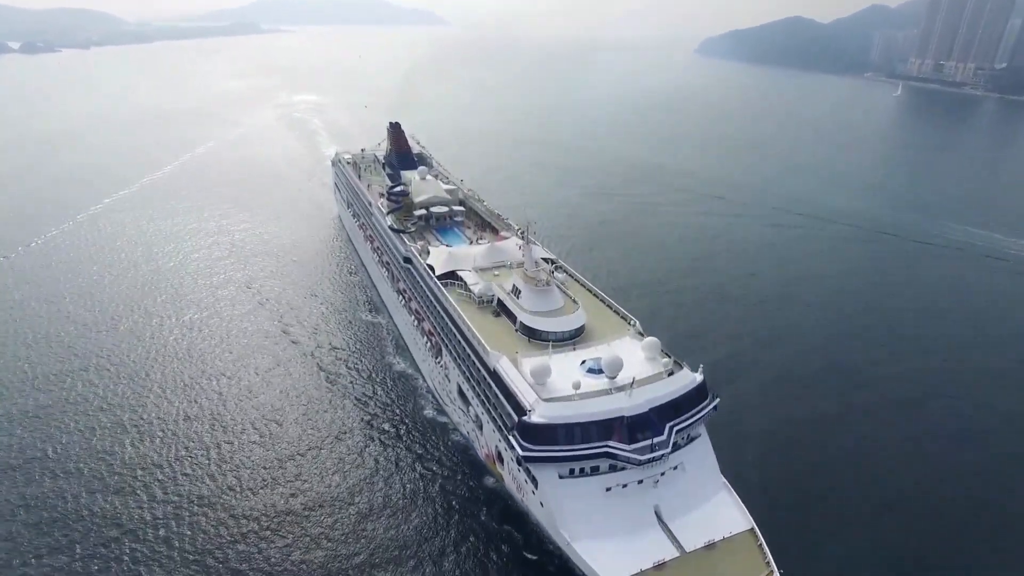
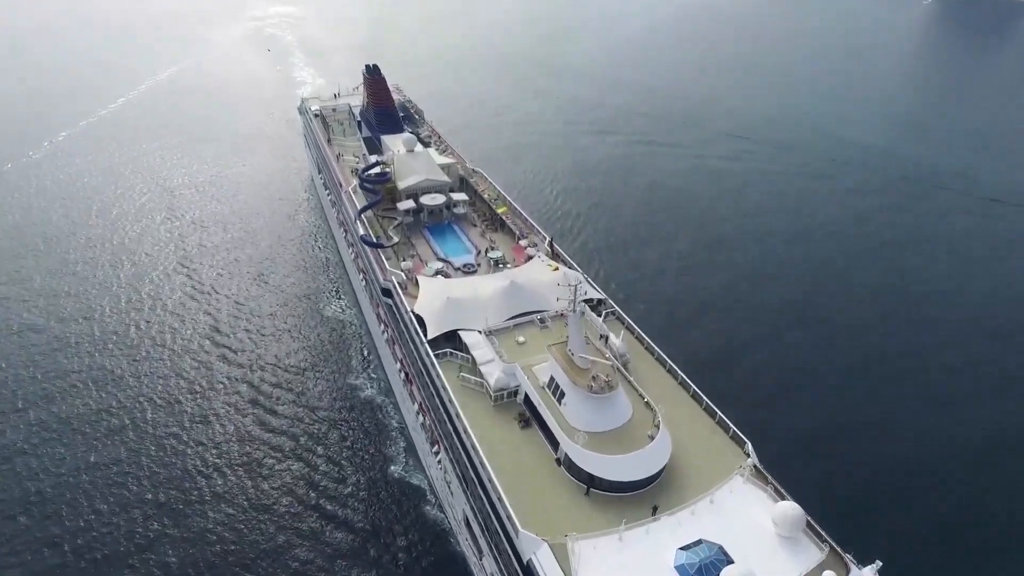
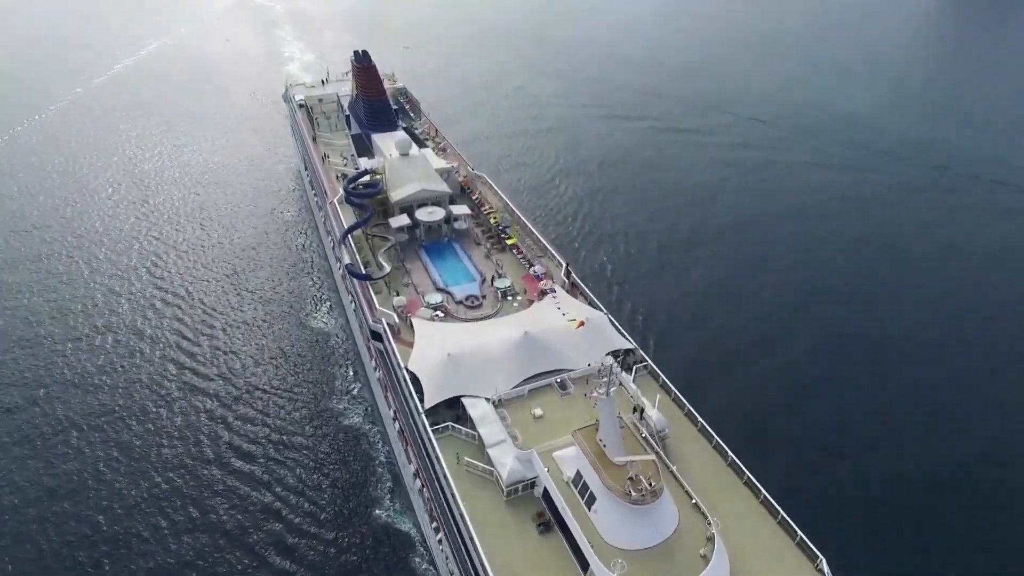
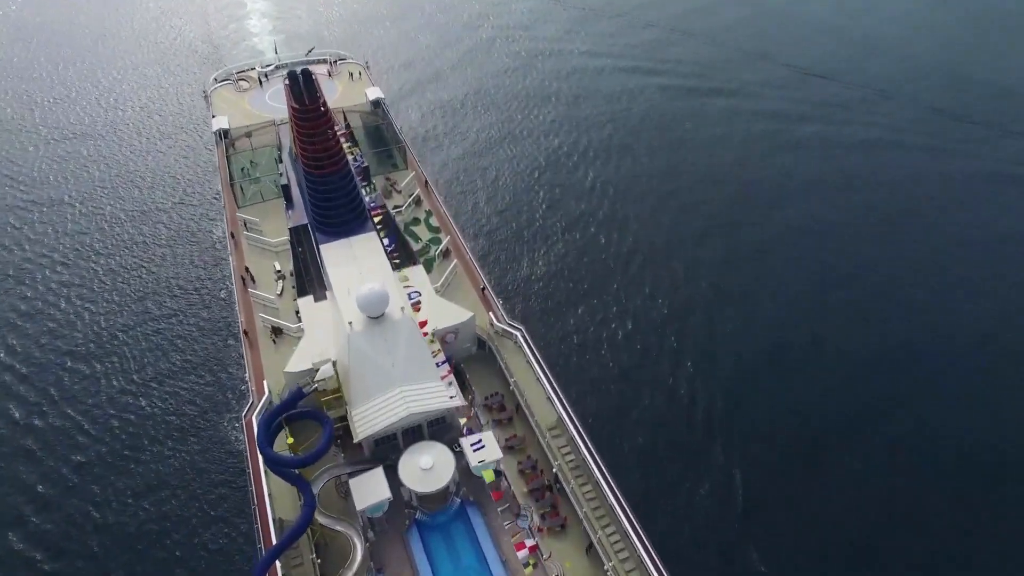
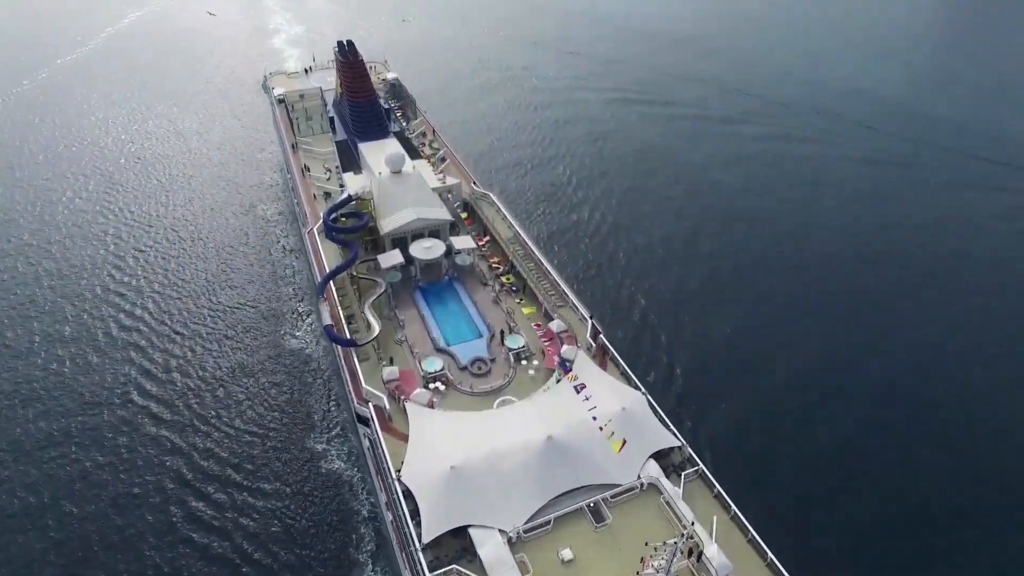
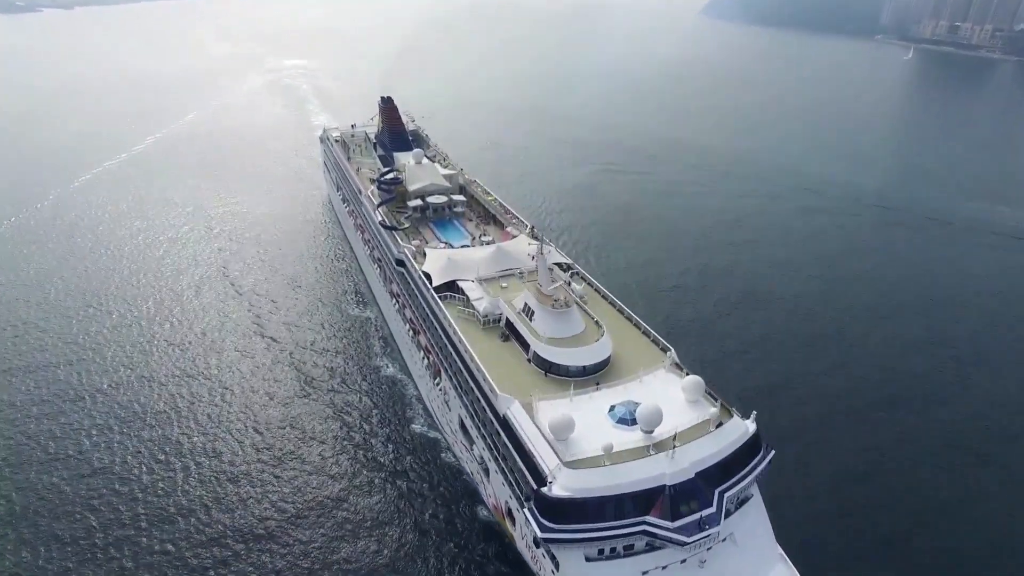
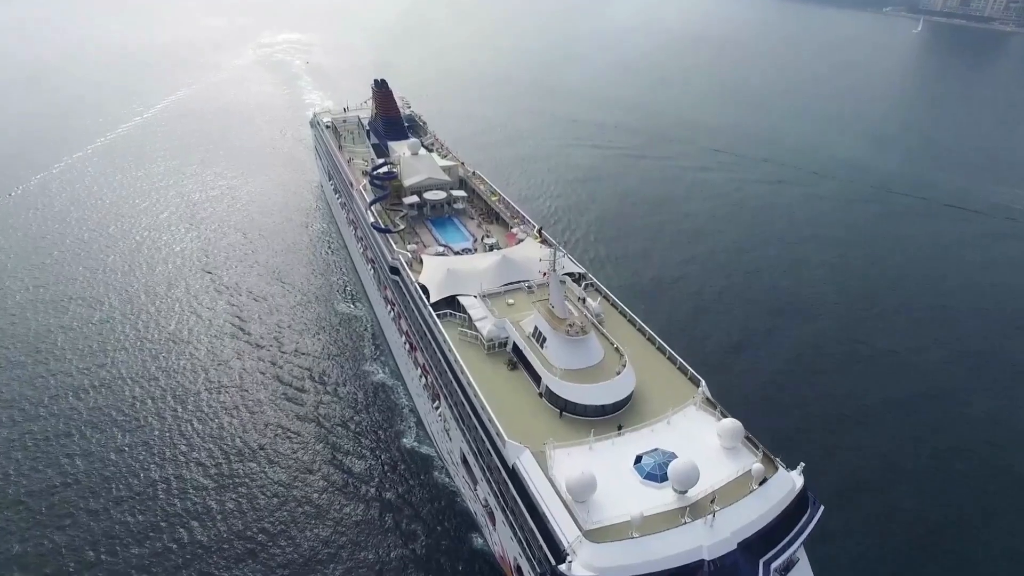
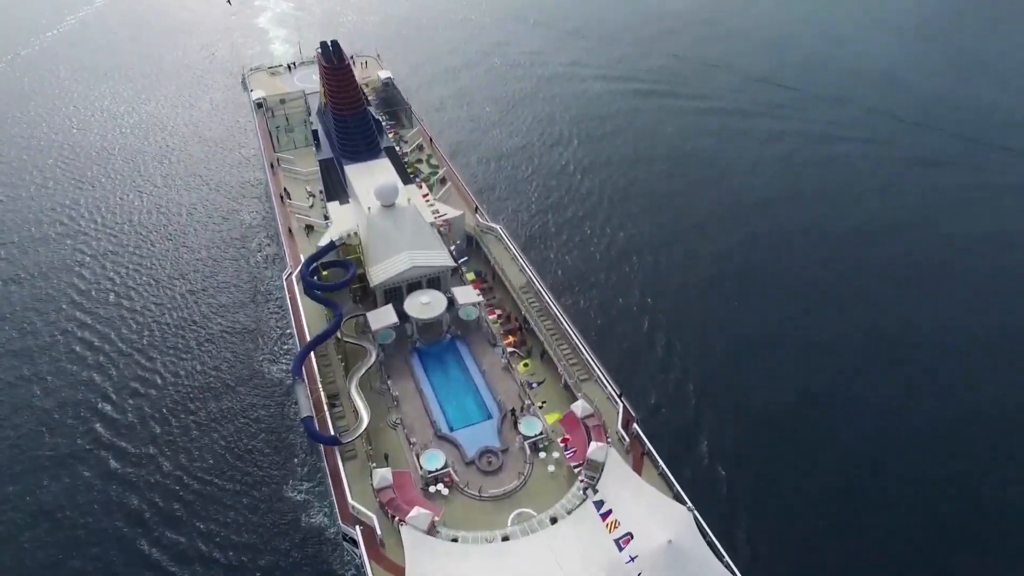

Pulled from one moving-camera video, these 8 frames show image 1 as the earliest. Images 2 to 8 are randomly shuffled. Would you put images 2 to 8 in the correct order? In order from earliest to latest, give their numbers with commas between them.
6, 7, 2, 3, 5, 8, 4
